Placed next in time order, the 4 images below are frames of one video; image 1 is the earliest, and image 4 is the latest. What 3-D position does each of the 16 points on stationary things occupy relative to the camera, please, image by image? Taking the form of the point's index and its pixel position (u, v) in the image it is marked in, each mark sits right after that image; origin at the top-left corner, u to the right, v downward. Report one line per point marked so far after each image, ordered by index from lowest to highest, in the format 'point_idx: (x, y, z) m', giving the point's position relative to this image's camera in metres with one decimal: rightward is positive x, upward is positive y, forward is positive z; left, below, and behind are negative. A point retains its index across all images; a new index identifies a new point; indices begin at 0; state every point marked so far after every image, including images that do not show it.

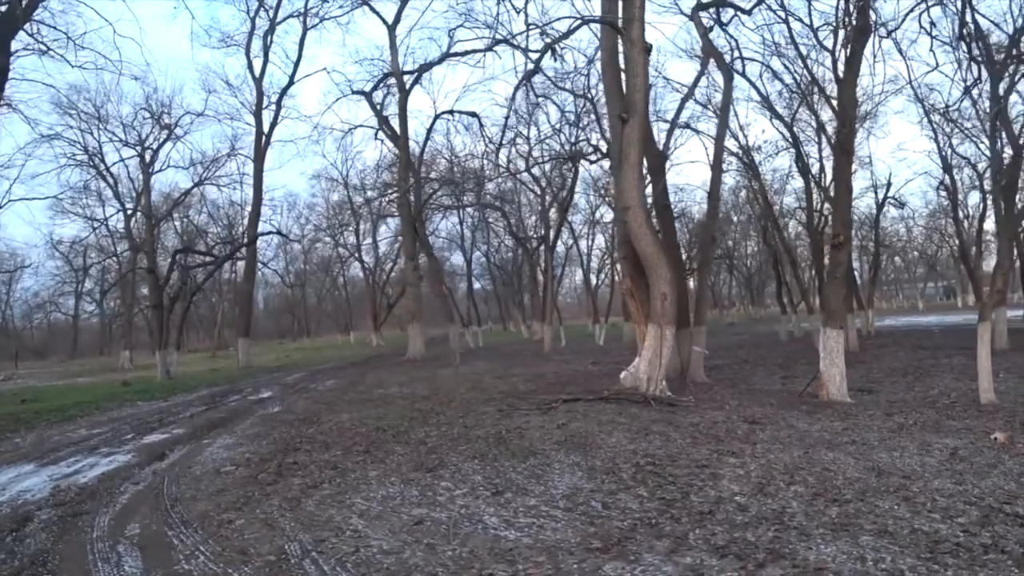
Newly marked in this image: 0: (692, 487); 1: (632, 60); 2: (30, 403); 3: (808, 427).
0: (+1.9, -2.0, +10.1) m
1: (+2.0, +3.8, +16.0) m
2: (-9.8, -2.3, +19.9) m
3: (+4.0, -1.9, +13.4) m
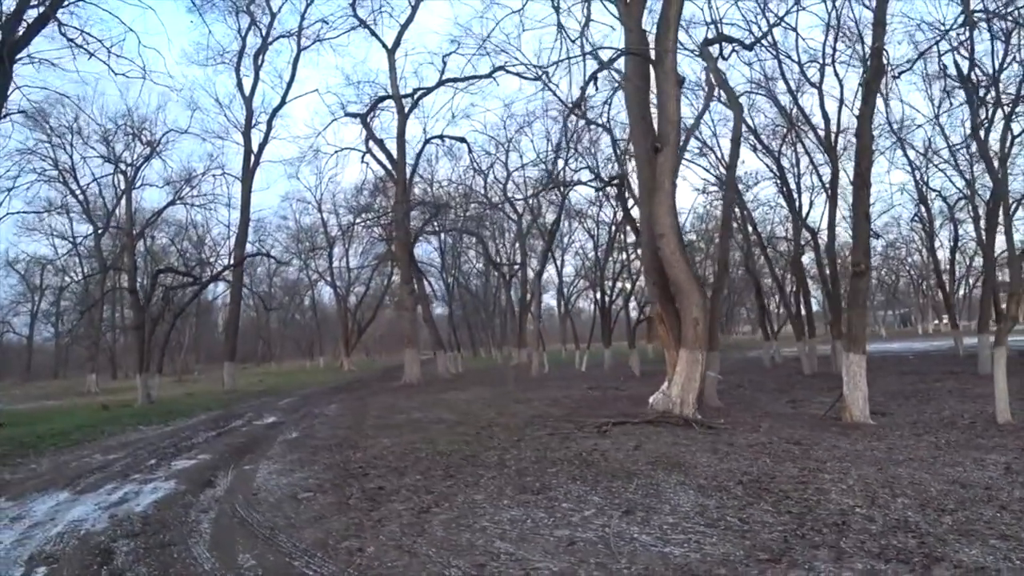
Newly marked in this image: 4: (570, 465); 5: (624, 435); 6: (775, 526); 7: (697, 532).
0: (+3.2, -2.3, +10.5) m
1: (+2.6, +3.4, +16.6) m
2: (-9.6, -2.7, +18.9) m
3: (+4.9, -2.2, +14.1) m
4: (+0.7, -2.2, +12.4) m
5: (+1.6, -2.1, +14.1) m
6: (+2.6, -2.4, +9.8) m
7: (+1.8, -2.4, +9.6) m
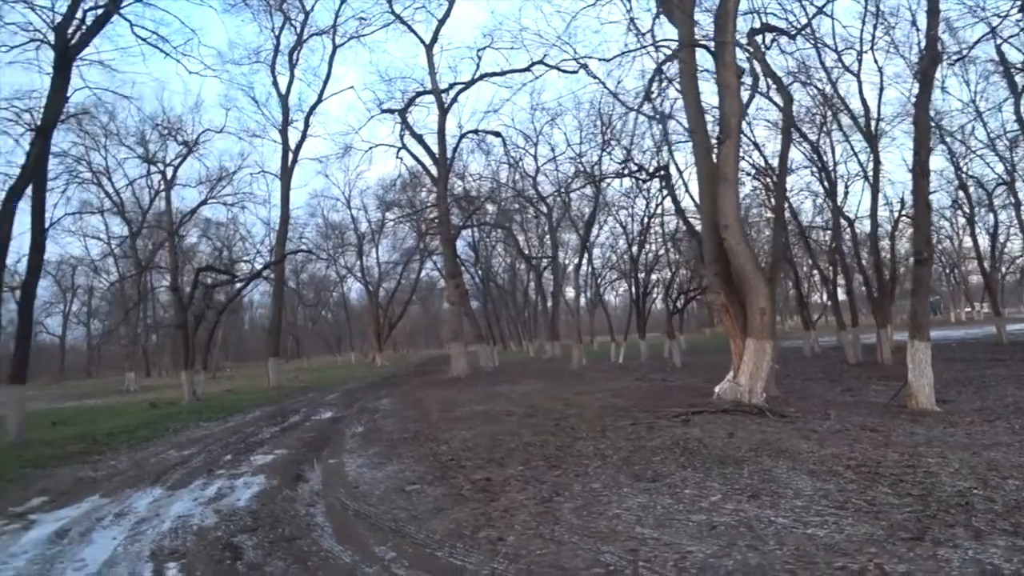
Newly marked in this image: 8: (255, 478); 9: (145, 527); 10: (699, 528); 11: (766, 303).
0: (+4.6, -2.2, +10.8) m
1: (+3.7, +3.6, +16.9) m
2: (-8.4, -2.7, +18.9) m
3: (+6.2, -2.1, +14.4) m
4: (+2.1, -2.1, +12.6) m
5: (+2.9, -2.0, +14.3) m
6: (+4.0, -2.3, +10.1) m
7: (+3.2, -2.3, +9.9) m
8: (-3.8, -2.8, +14.3) m
9: (-4.6, -3.0, +12.2) m
10: (+1.9, -2.4, +9.7) m
11: (+4.3, -0.3, +16.5) m
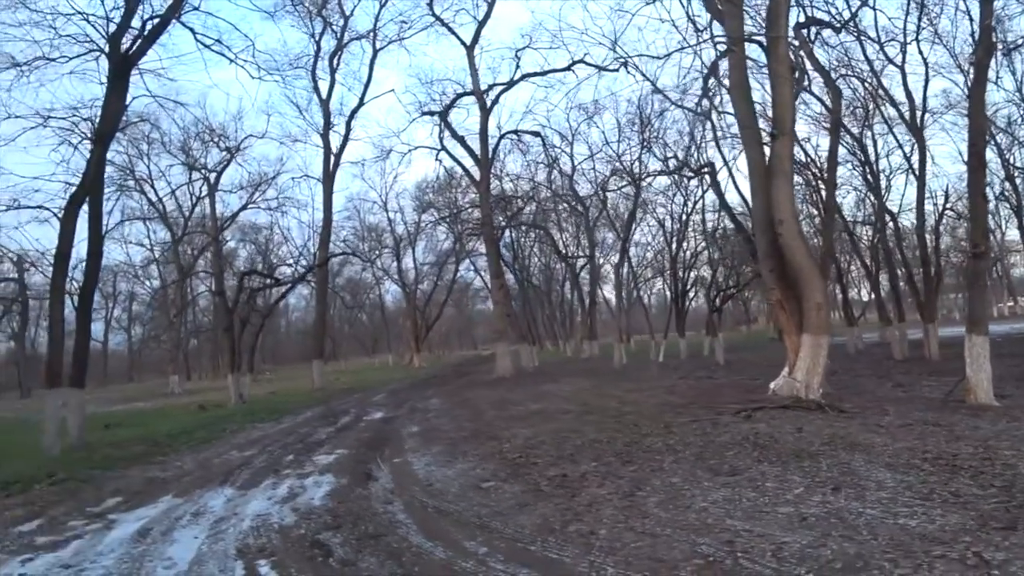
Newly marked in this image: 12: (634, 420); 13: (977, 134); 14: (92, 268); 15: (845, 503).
0: (+5.6, -2.1, +10.9) m
1: (+4.7, +3.6, +17.0) m
2: (-7.4, -2.8, +19.1) m
3: (+7.1, -2.0, +14.5) m
4: (+3.0, -2.1, +12.7) m
5: (+3.9, -1.9, +14.4) m
6: (+5.0, -2.2, +10.2) m
7: (+4.2, -2.2, +10.0) m
8: (-2.8, -2.8, +14.4) m
9: (-3.6, -3.0, +12.4) m
10: (+2.8, -2.3, +9.8) m
11: (+5.3, -0.2, +16.6) m
12: (+1.9, -2.1, +15.6) m
13: (+7.9, +2.6, +16.8) m
14: (-7.9, +0.4, +18.4) m
15: (+3.5, -2.2, +10.2) m
